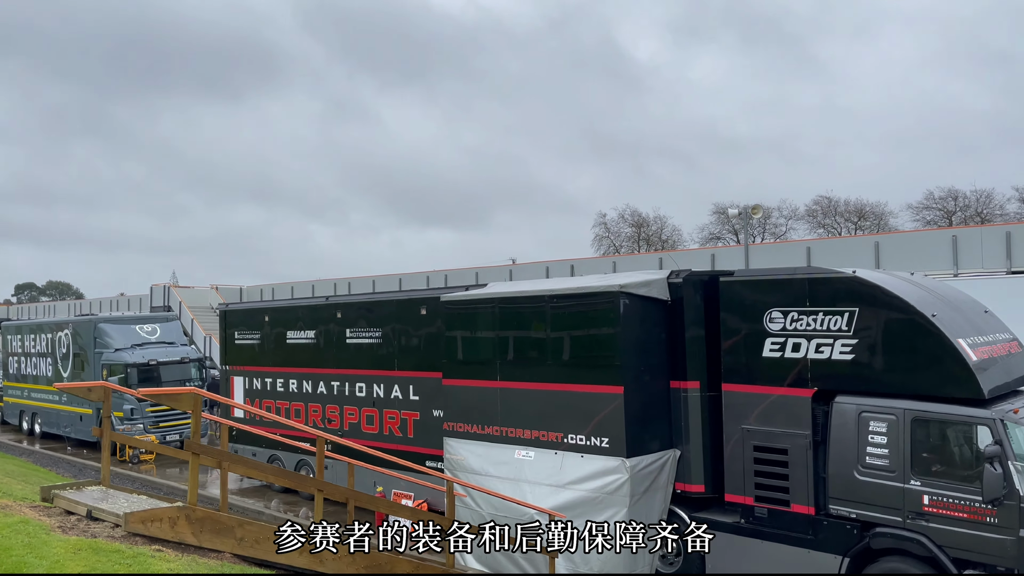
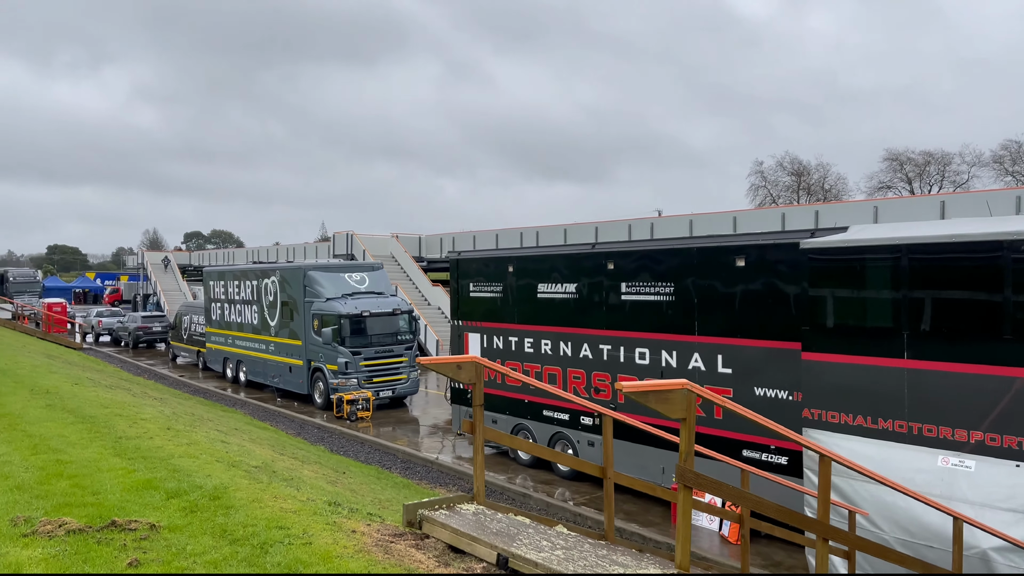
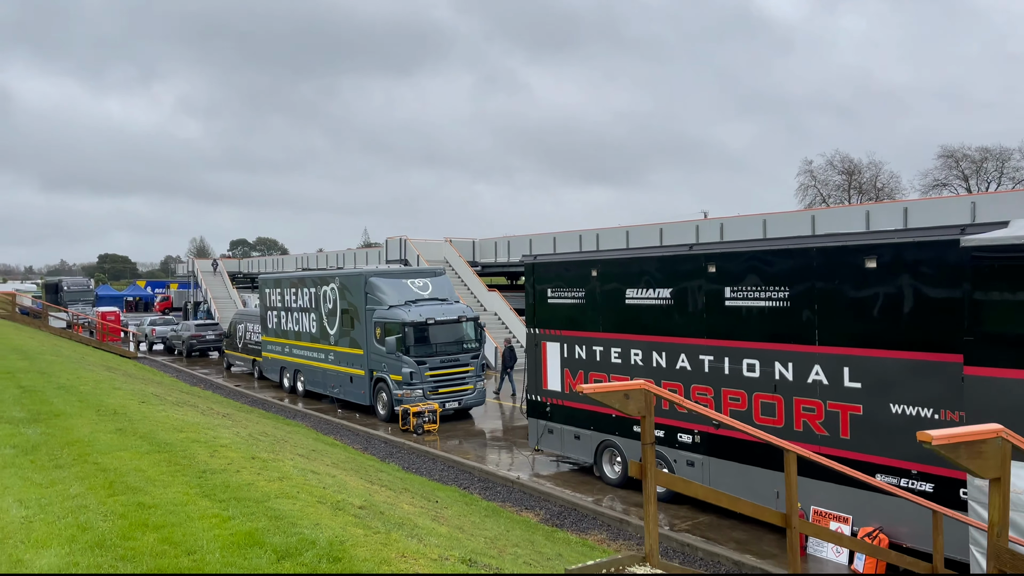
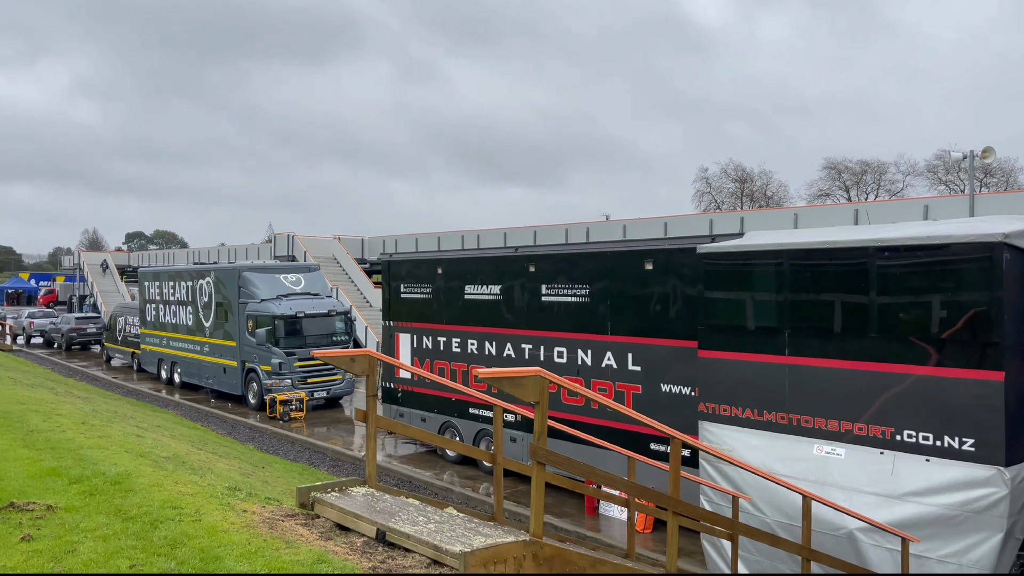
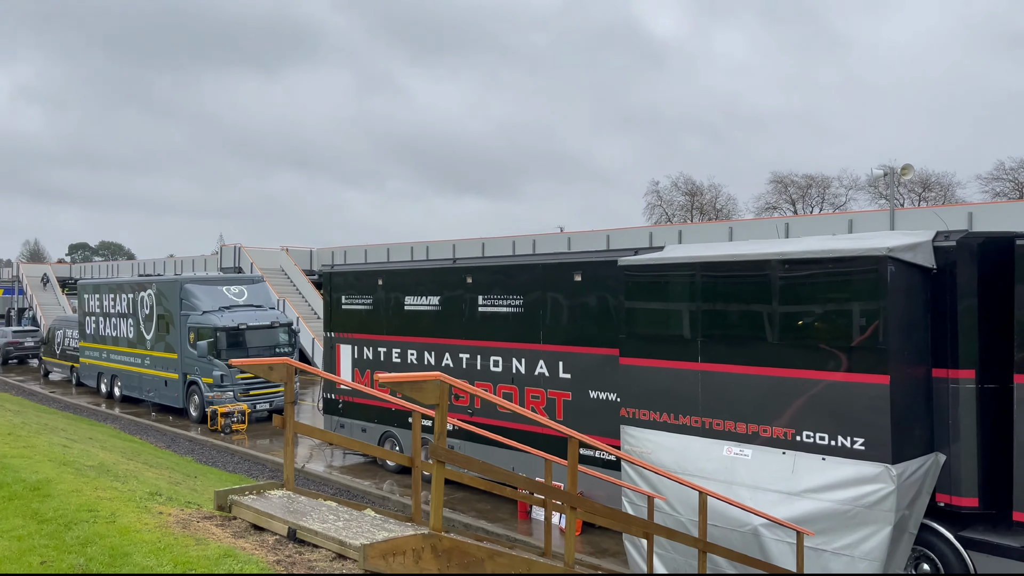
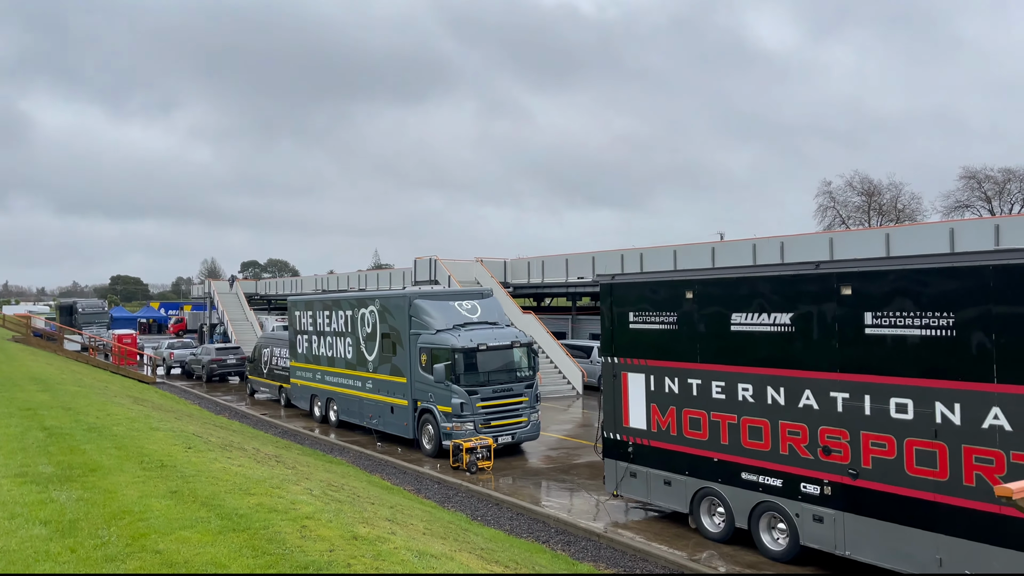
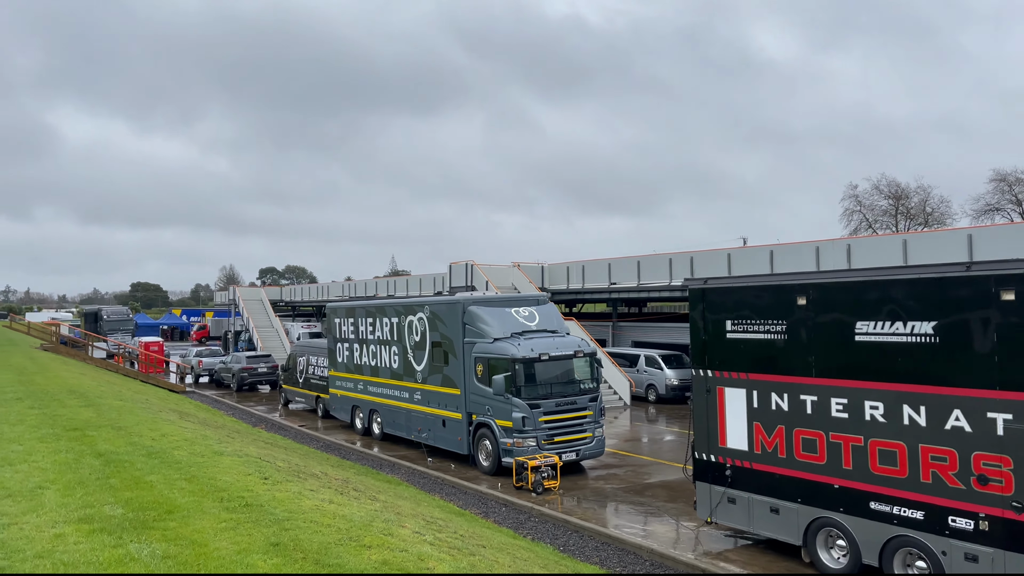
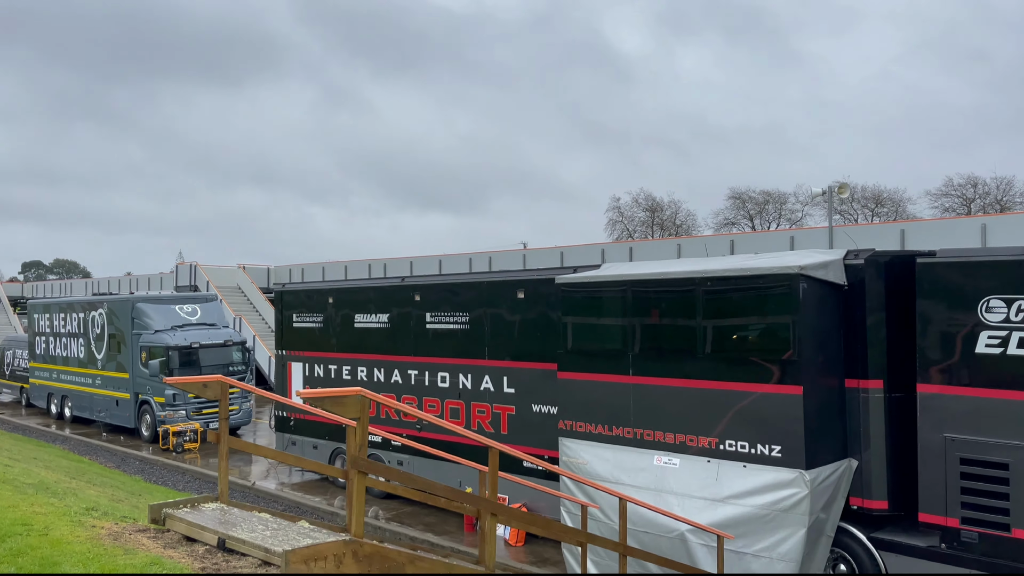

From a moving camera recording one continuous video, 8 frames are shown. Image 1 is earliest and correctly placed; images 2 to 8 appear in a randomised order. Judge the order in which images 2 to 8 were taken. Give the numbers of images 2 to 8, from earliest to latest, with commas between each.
8, 5, 4, 2, 3, 6, 7
